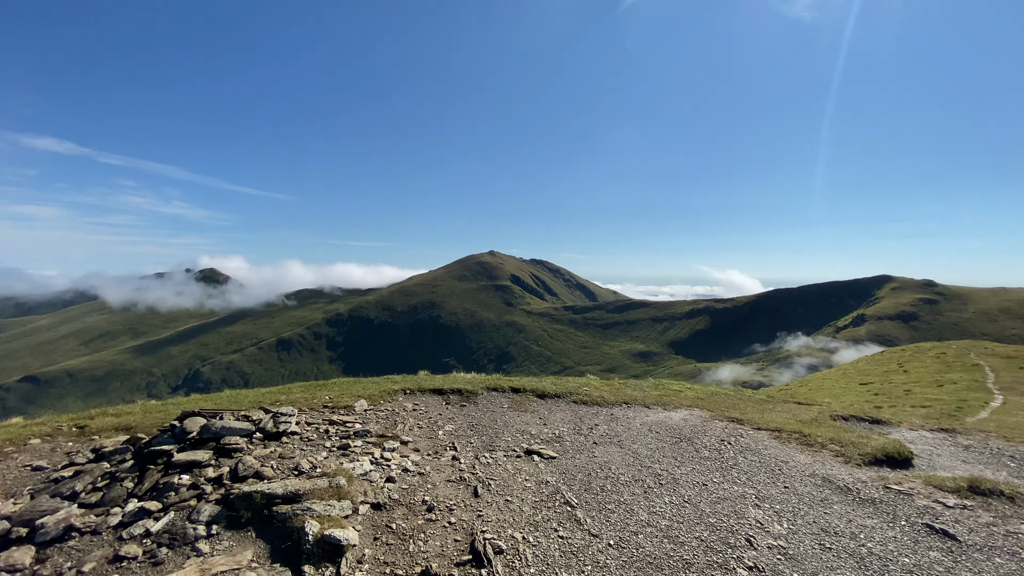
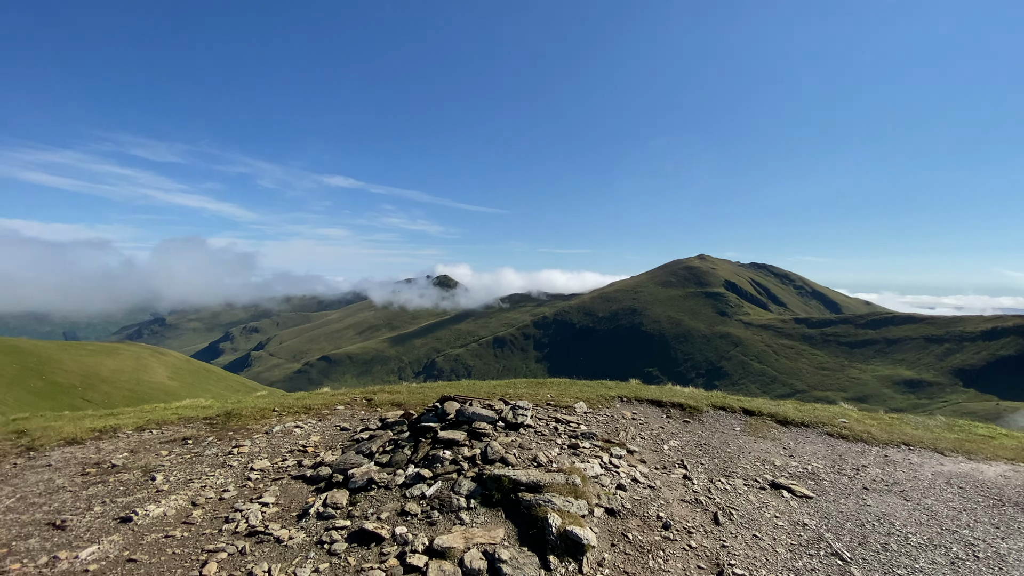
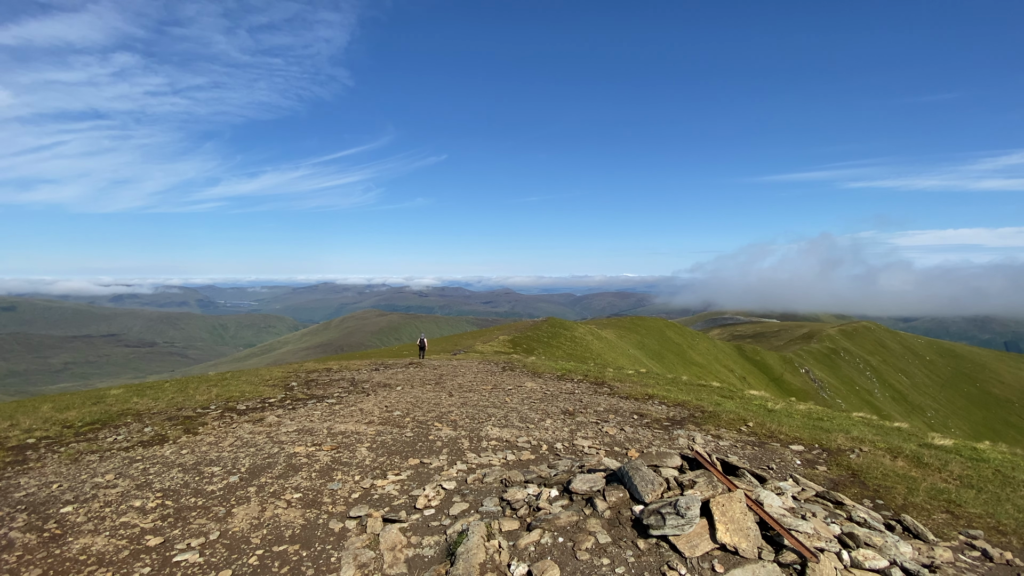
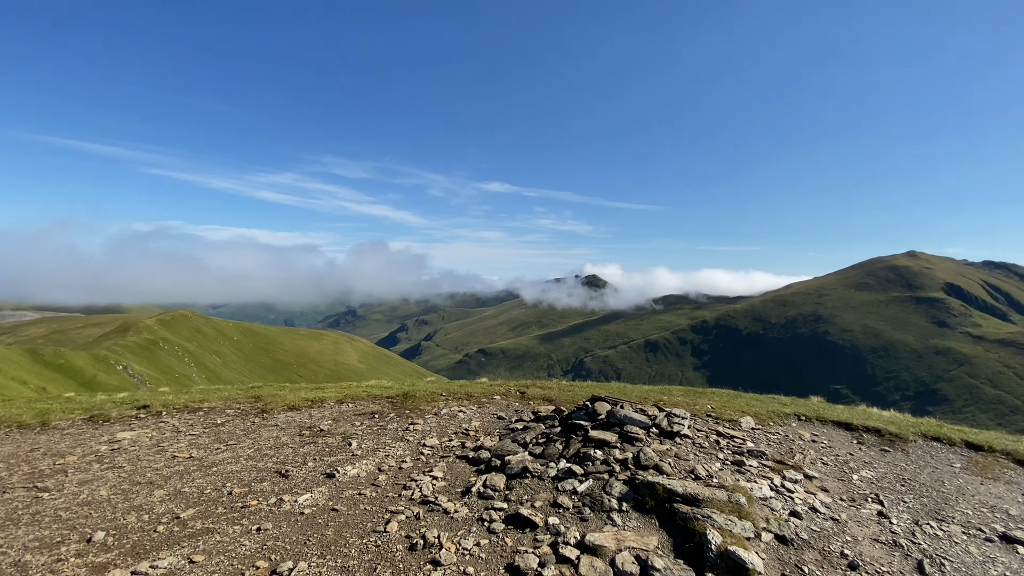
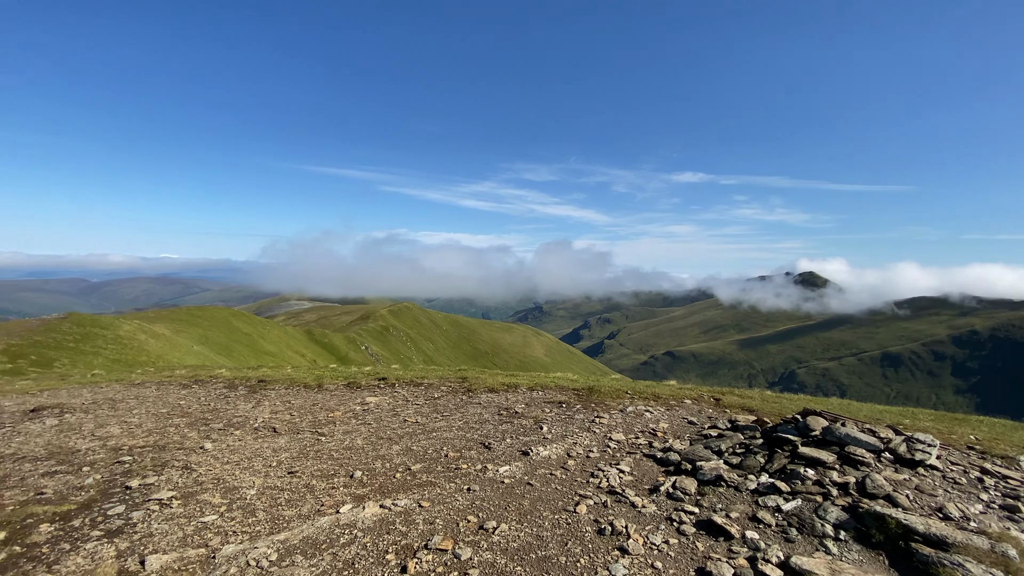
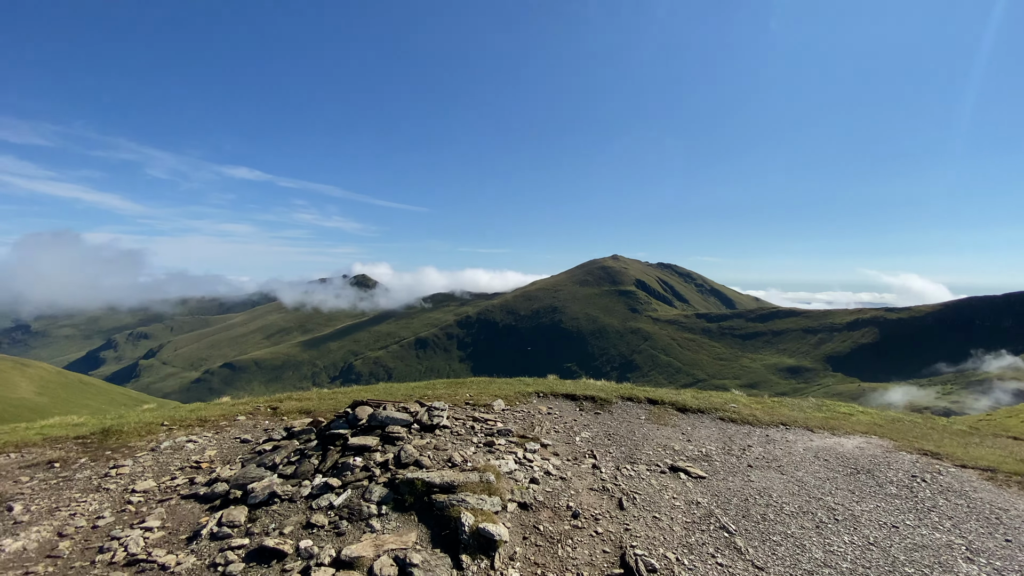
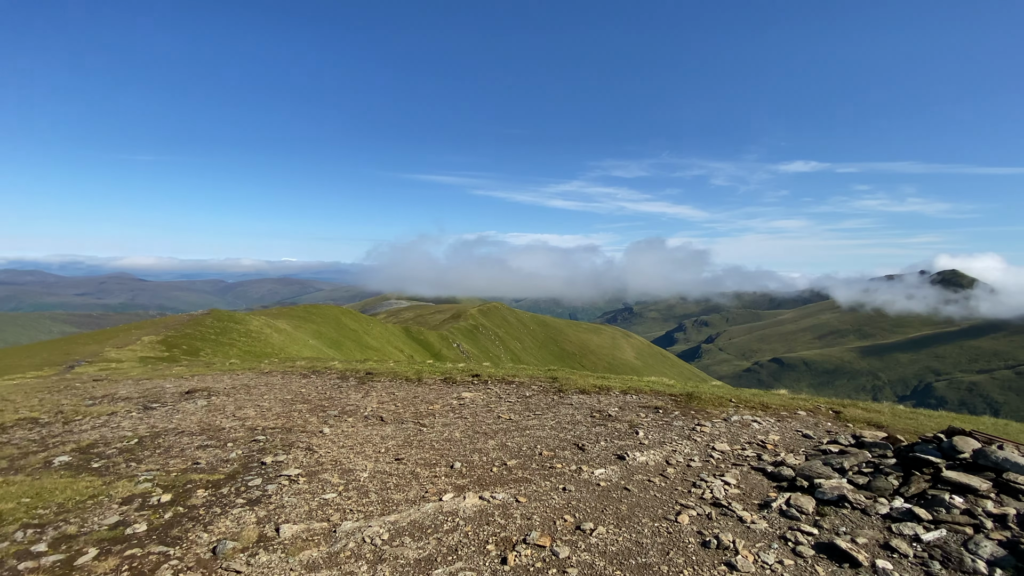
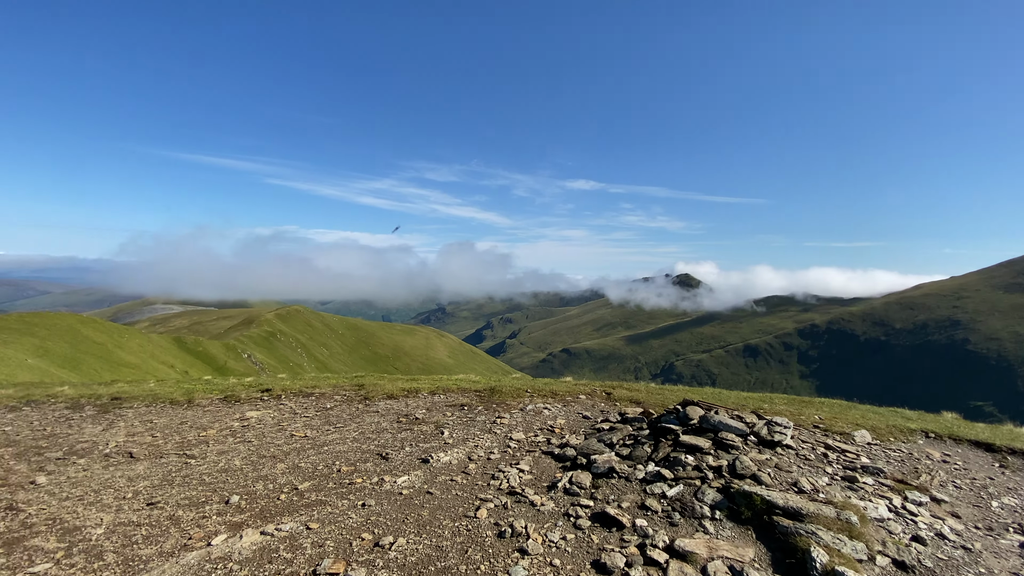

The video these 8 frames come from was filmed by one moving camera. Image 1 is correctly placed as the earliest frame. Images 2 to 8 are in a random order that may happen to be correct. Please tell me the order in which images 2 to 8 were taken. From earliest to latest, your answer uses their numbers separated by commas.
6, 2, 4, 8, 5, 7, 3
